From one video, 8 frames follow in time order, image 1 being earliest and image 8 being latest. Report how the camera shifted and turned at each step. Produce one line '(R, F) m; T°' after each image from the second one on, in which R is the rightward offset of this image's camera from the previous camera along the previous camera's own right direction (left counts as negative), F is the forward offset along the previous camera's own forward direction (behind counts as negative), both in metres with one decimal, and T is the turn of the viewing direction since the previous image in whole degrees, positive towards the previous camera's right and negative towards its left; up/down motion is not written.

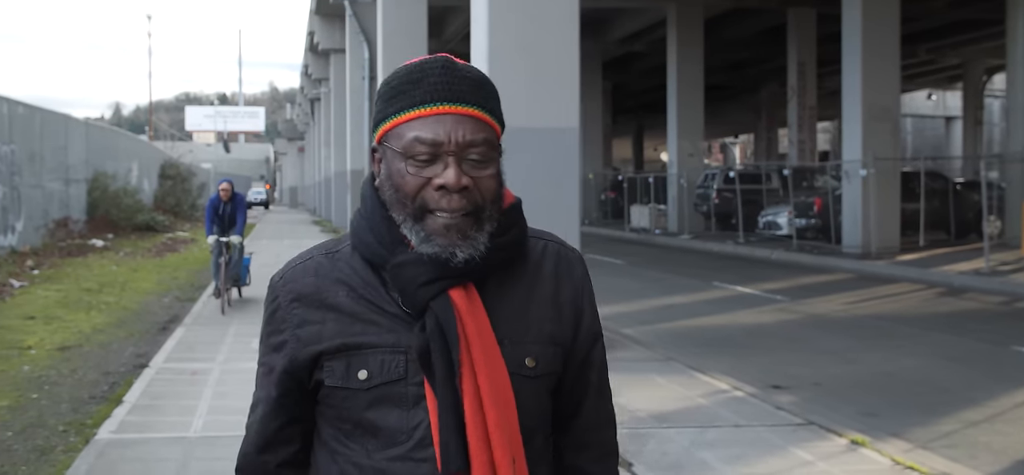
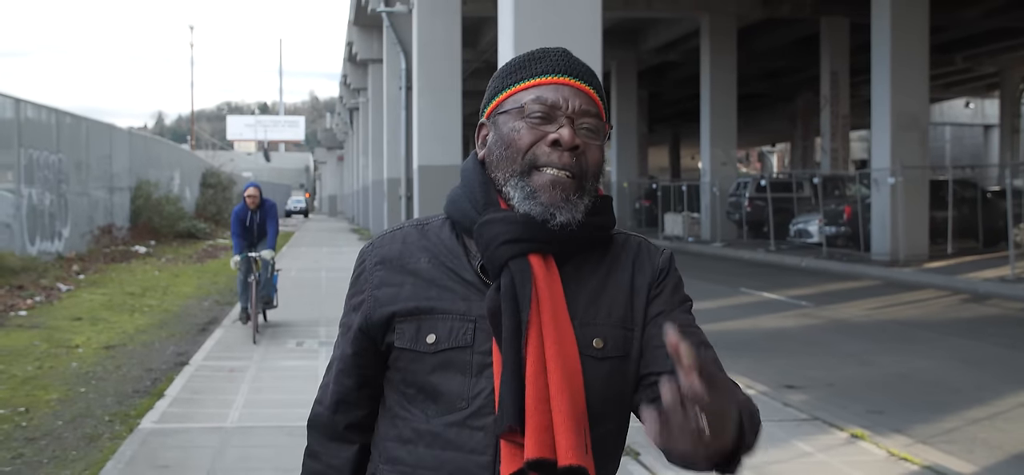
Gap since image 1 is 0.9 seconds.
(+0.1, -0.4) m; -2°
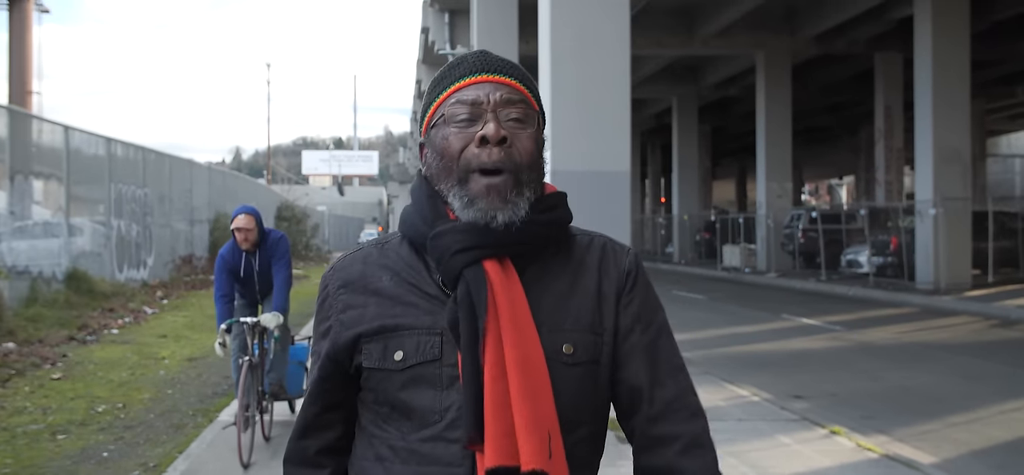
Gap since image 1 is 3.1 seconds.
(+0.3, -1.0) m; -3°
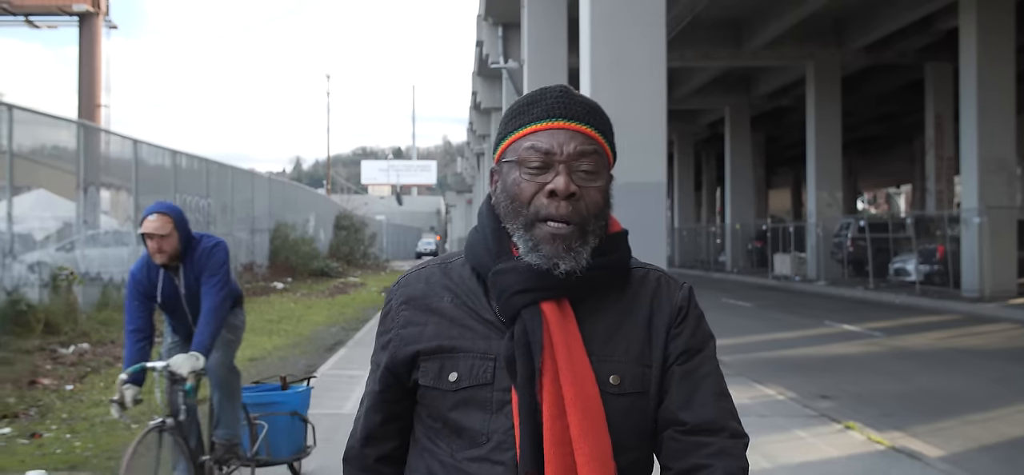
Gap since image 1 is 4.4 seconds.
(+0.1, -0.5) m; -3°
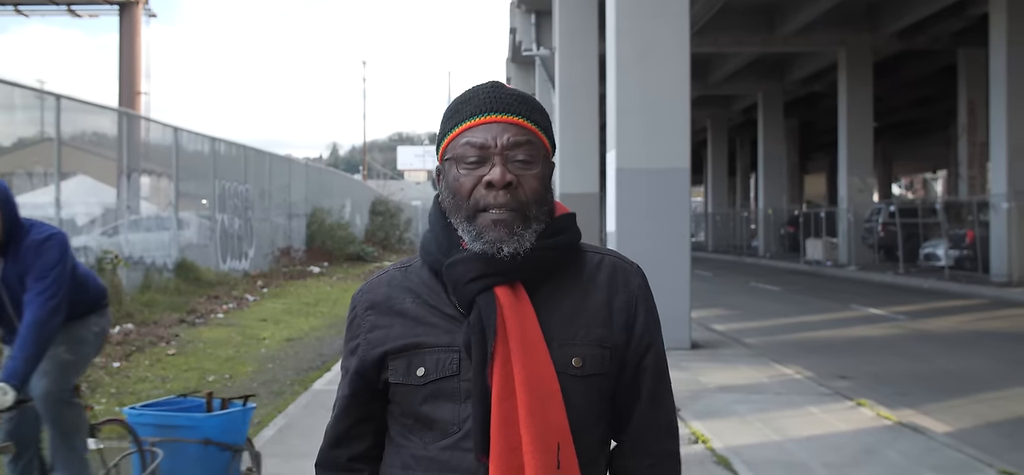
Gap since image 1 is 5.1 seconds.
(+0.1, -0.3) m; -2°
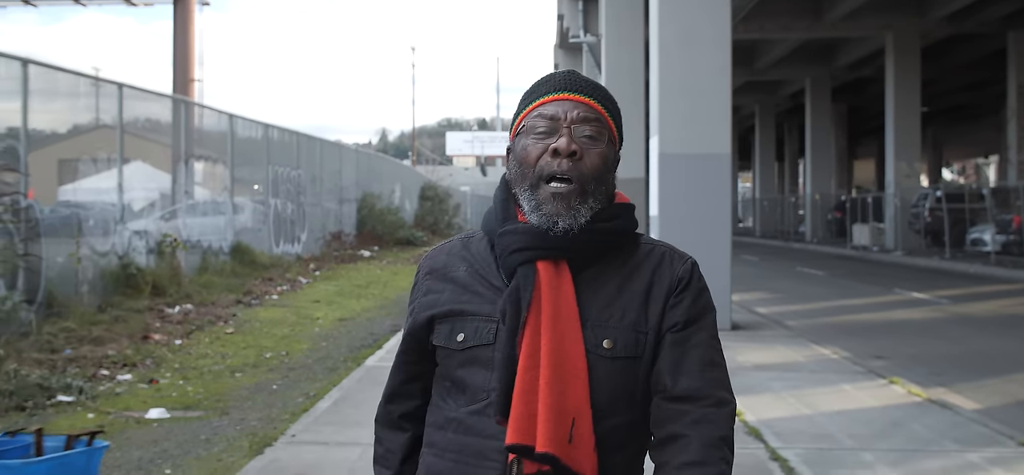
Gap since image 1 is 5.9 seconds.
(0.0, -0.3) m; -2°
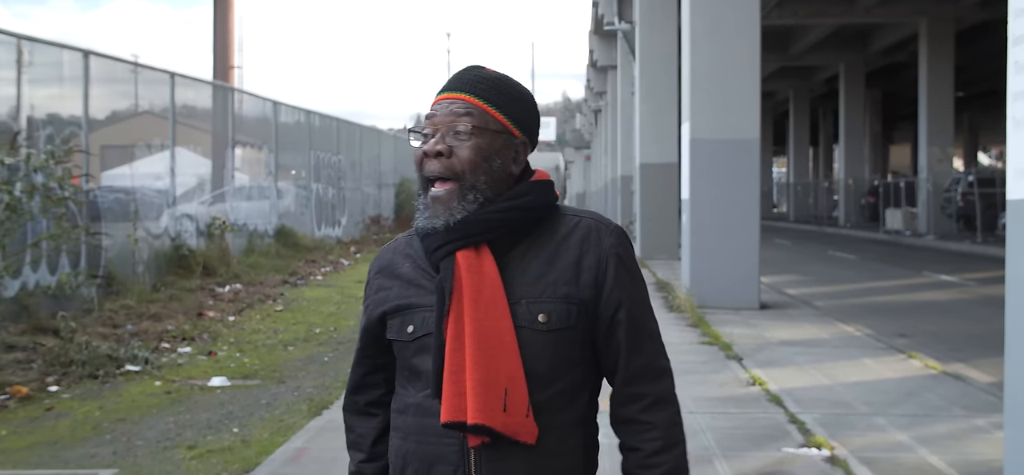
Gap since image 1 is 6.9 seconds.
(0.0, -0.4) m; -1°
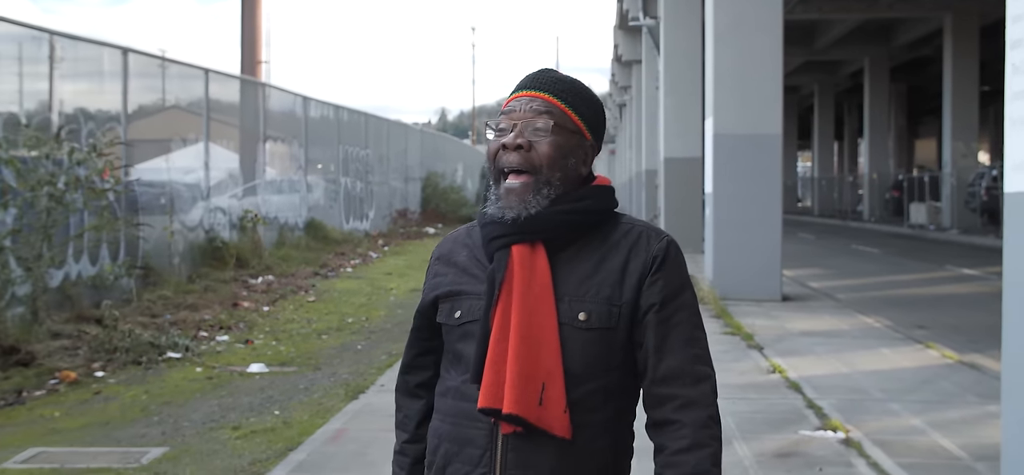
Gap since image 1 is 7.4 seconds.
(0.0, -0.2) m; -1°
